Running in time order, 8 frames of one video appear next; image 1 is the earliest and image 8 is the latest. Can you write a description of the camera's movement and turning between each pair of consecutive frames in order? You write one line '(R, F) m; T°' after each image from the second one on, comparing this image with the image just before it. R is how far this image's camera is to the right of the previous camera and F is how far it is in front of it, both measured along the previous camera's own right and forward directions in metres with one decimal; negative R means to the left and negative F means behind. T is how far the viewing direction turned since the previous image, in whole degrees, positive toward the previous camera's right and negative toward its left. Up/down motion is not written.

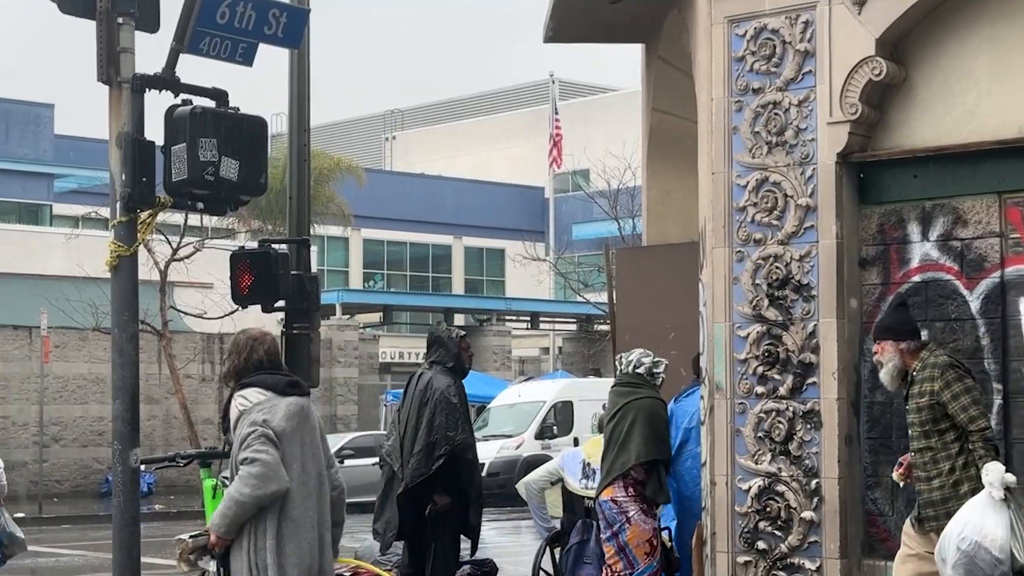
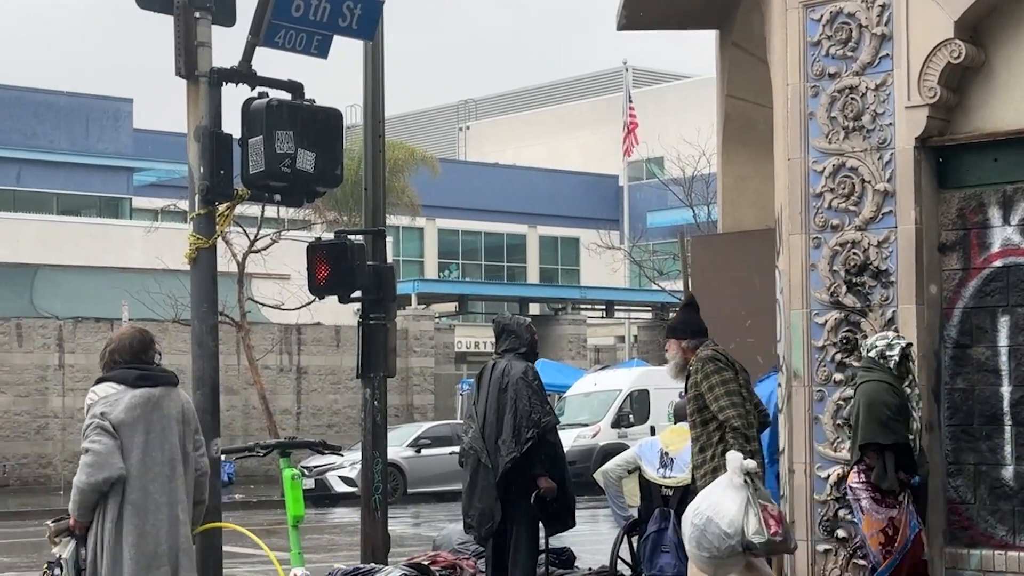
(0.0, 0.0) m; -3°
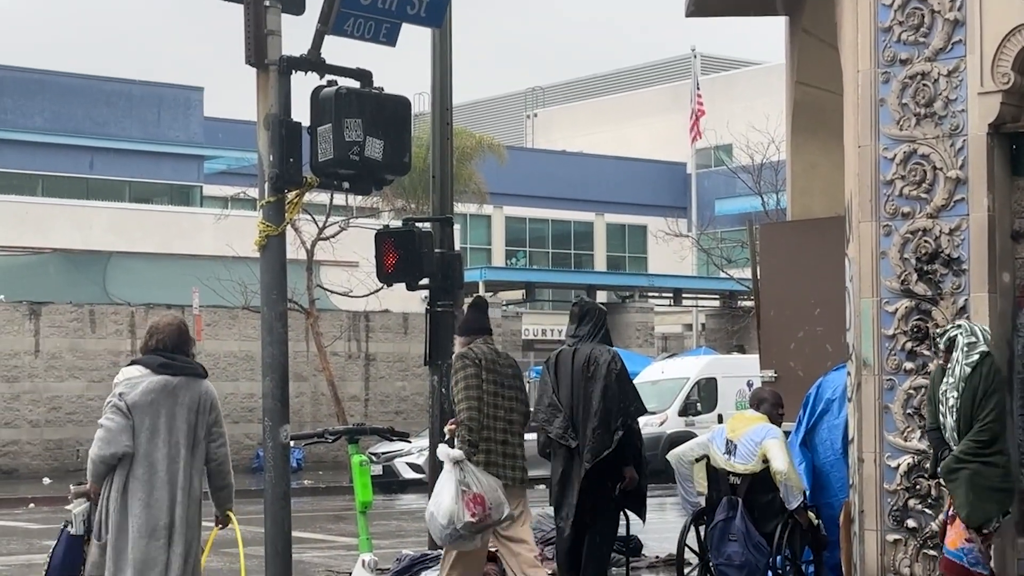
(0.0, 0.0) m; -2°
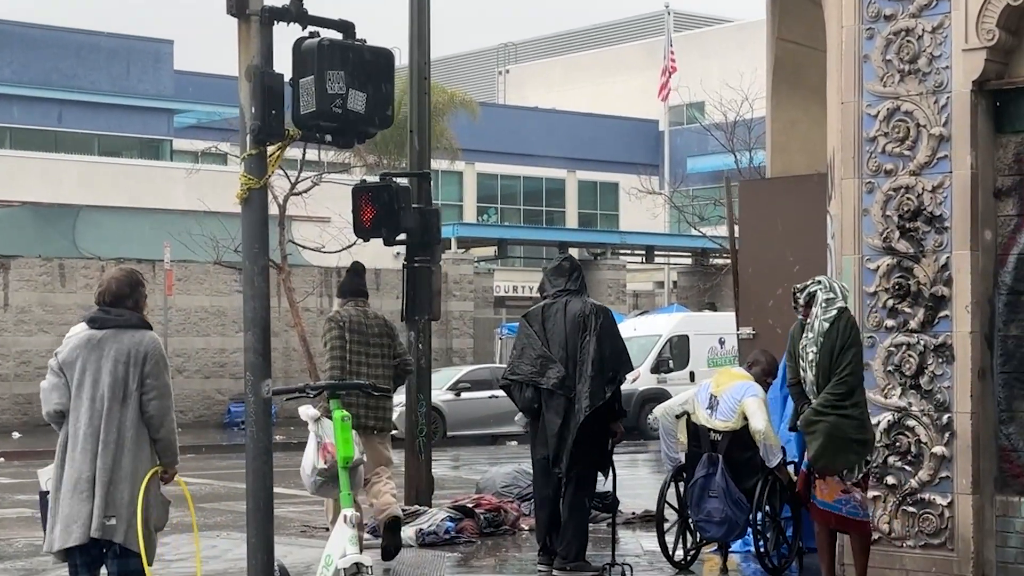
(-0.1, 0.0) m; +1°
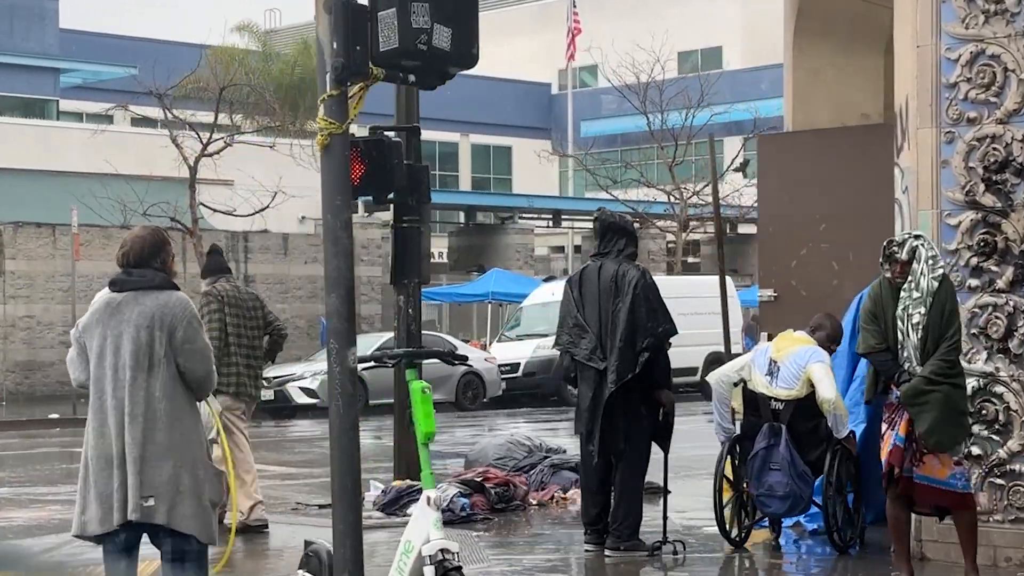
(-0.9, +0.7) m; +4°
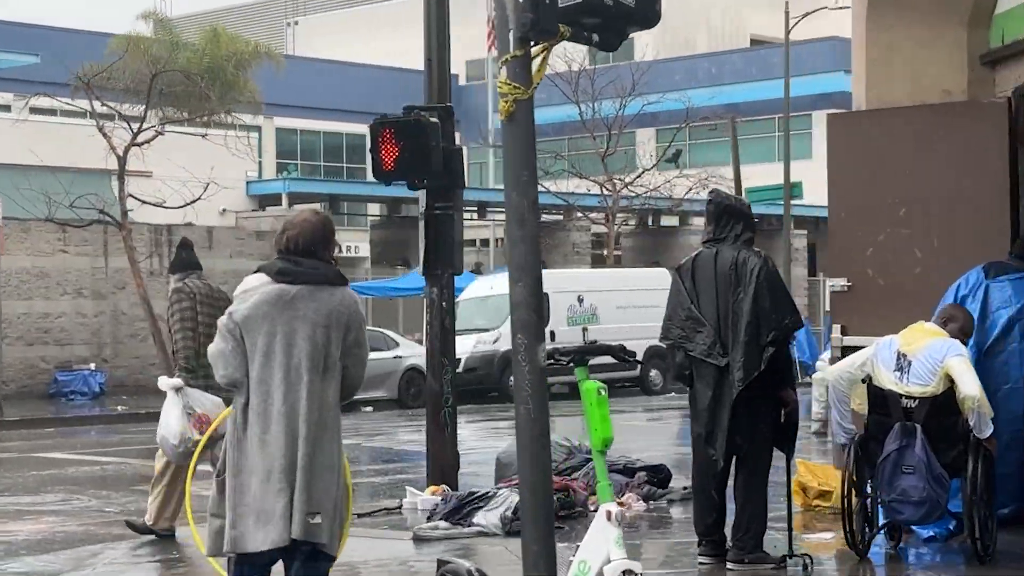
(-1.0, +0.8) m; +4°
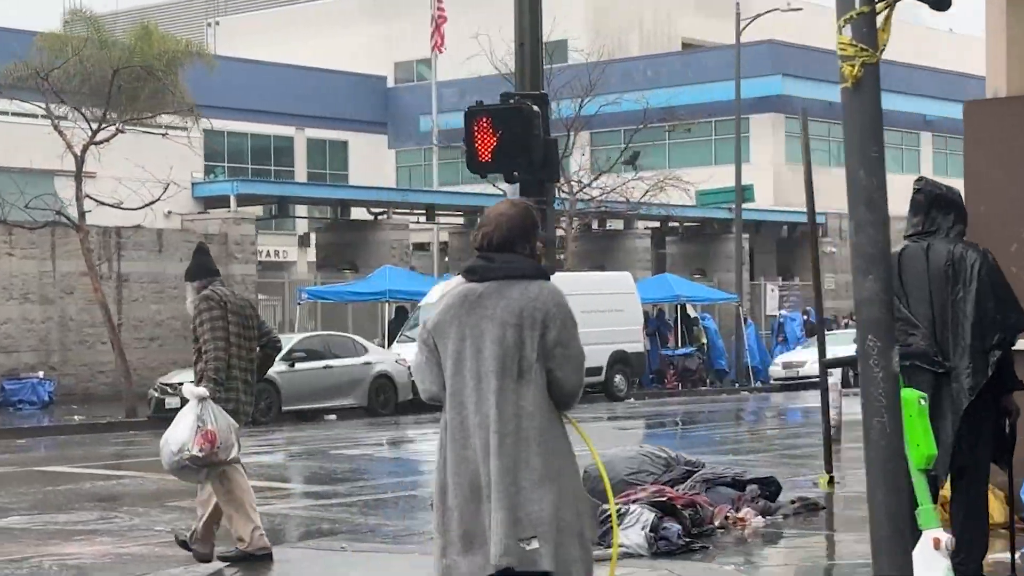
(-1.2, +0.8) m; +3°
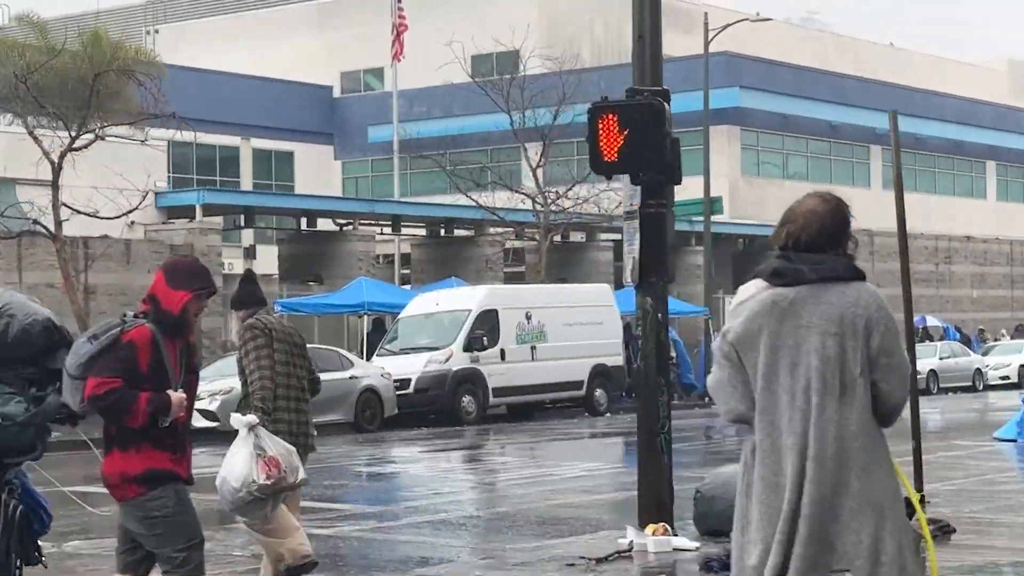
(-1.2, +0.7) m; +3°
